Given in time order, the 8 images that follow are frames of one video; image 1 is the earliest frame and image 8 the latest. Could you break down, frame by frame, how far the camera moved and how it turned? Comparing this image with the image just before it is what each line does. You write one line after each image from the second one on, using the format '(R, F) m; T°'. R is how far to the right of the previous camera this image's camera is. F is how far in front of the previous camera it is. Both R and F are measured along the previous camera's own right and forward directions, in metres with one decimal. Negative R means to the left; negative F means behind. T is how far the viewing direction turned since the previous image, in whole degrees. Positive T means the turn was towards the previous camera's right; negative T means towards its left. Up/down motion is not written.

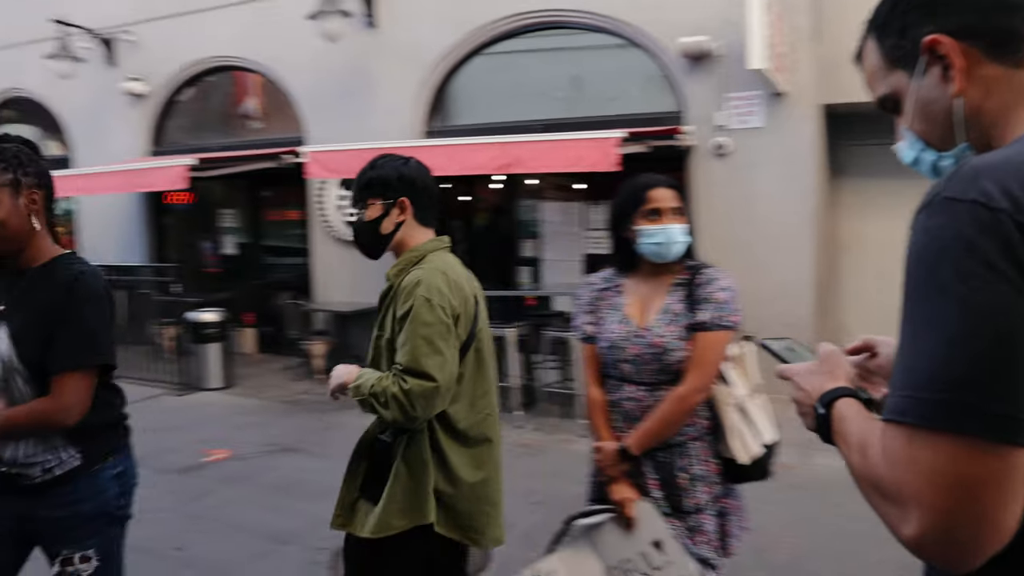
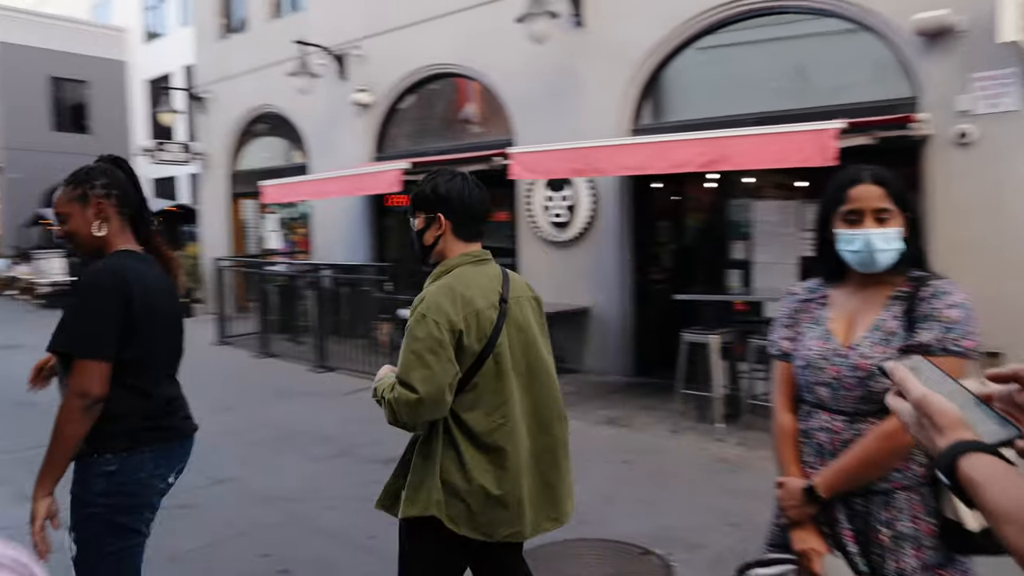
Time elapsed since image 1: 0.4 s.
(+0.1, +0.1) m; -15°
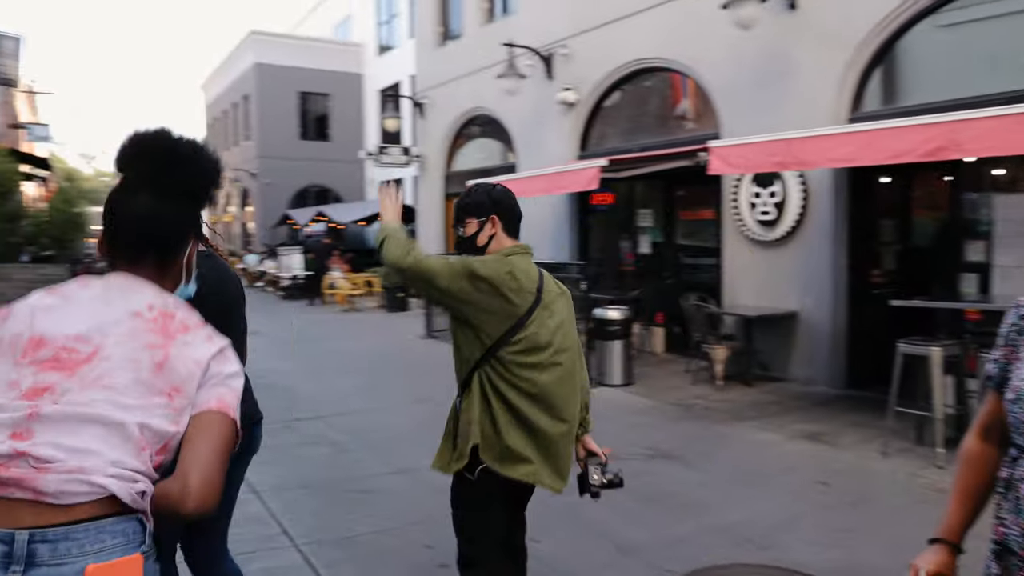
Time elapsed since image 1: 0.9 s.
(+0.2, +0.2) m; -15°
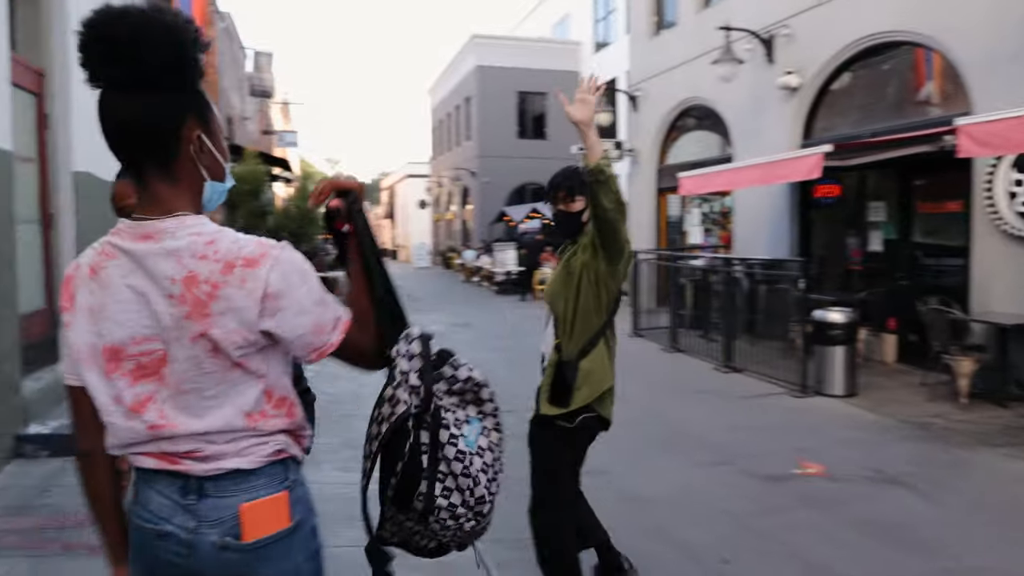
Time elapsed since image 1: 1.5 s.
(+0.1, +0.3) m; -15°
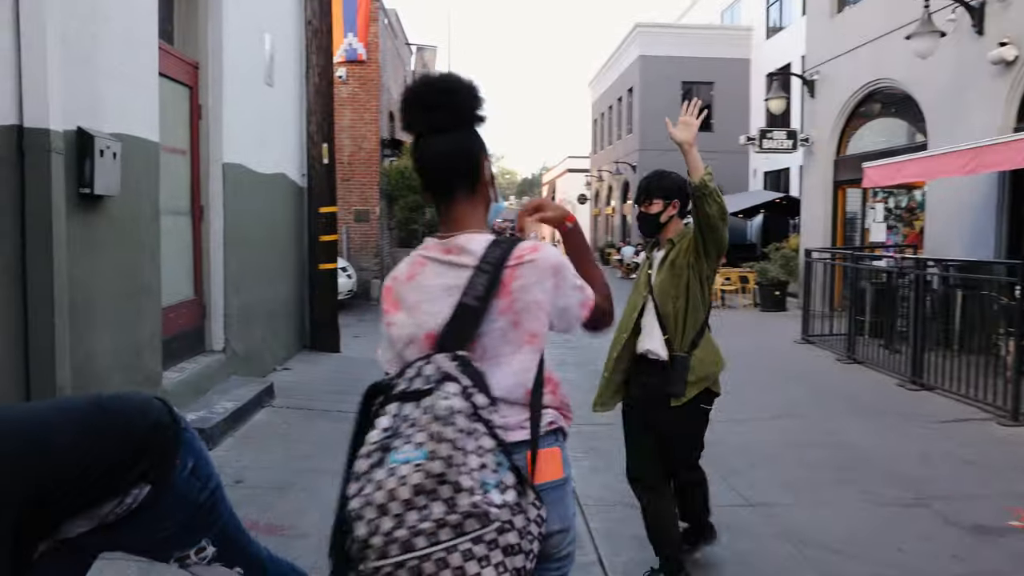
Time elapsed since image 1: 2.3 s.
(0.0, +0.5) m; -11°
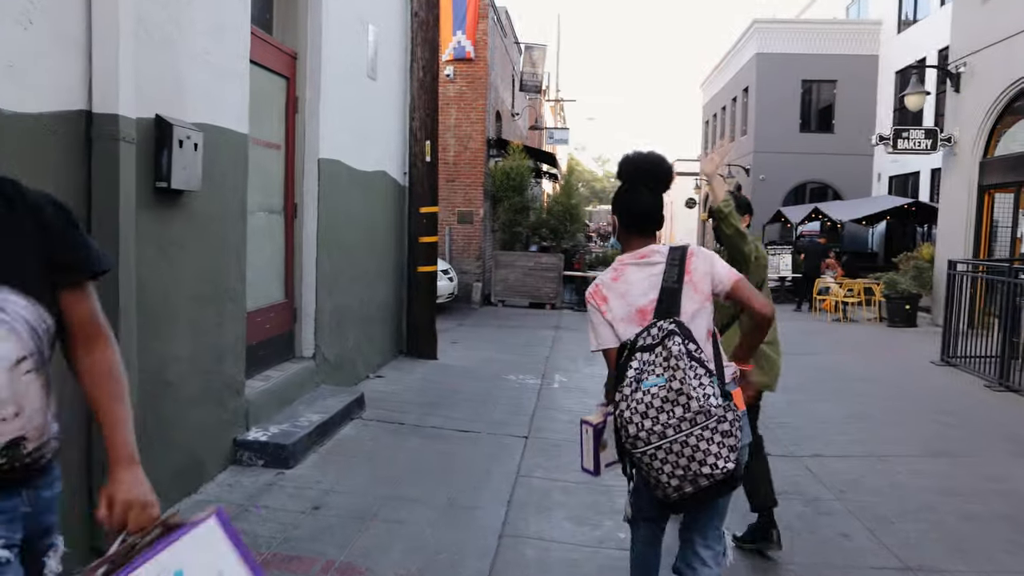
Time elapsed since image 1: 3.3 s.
(-0.1, +0.6) m; -7°
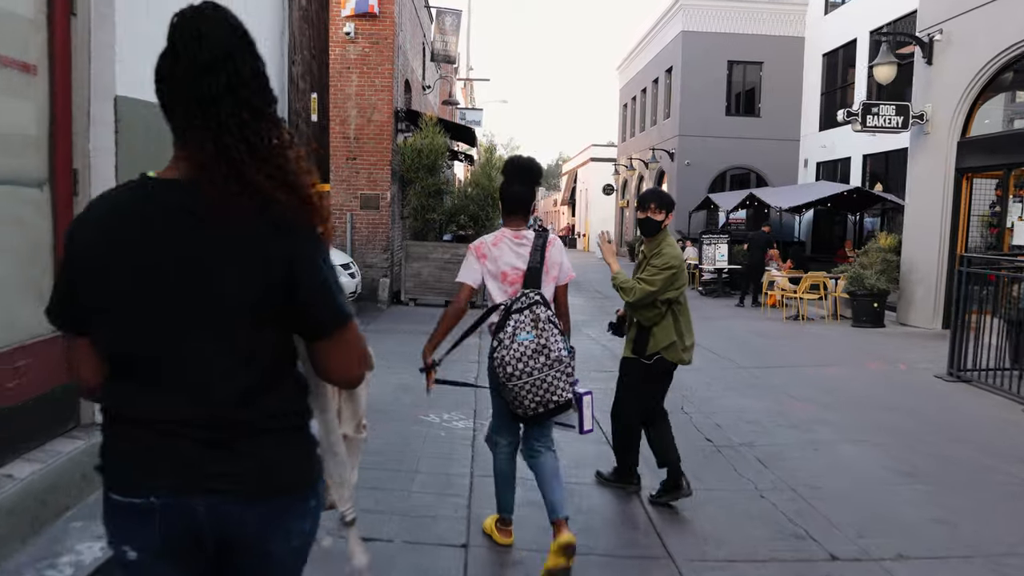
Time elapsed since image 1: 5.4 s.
(-0.1, +2.3) m; +6°
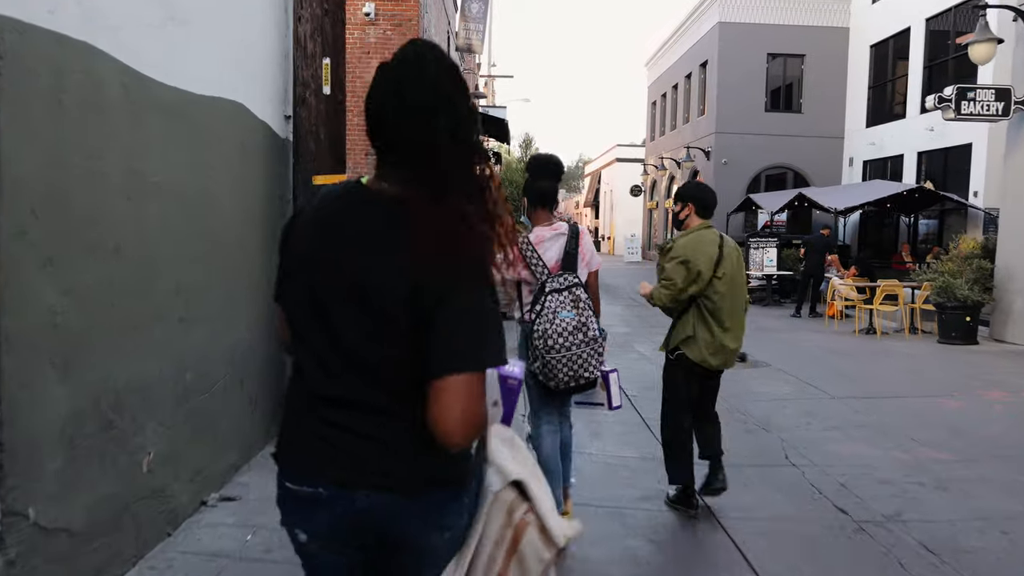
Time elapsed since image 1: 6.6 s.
(-0.3, +1.5) m; -1°
